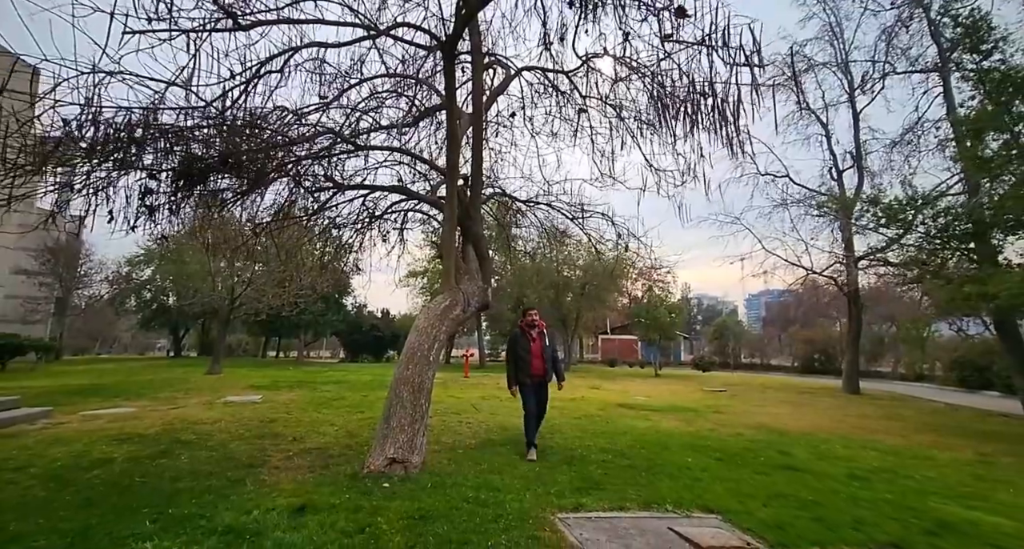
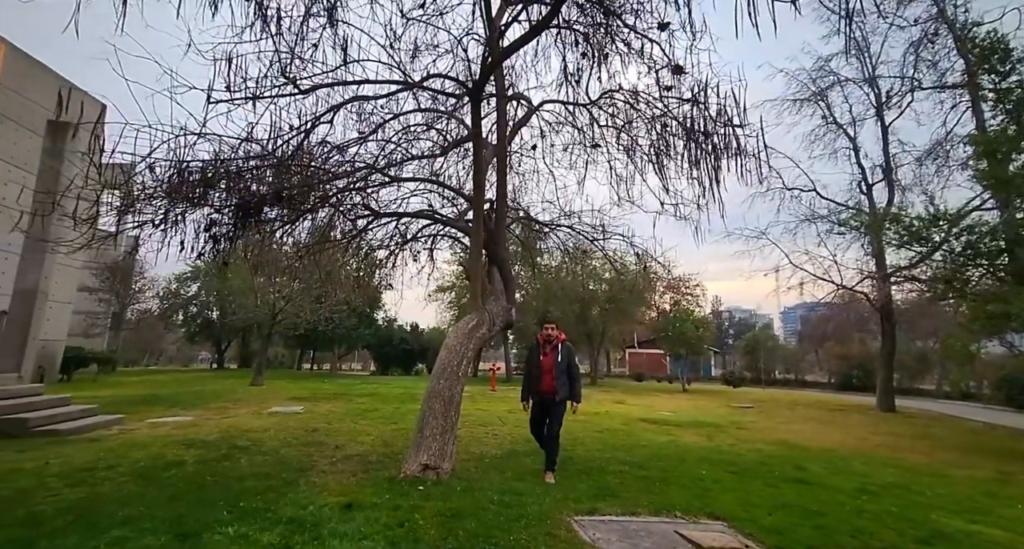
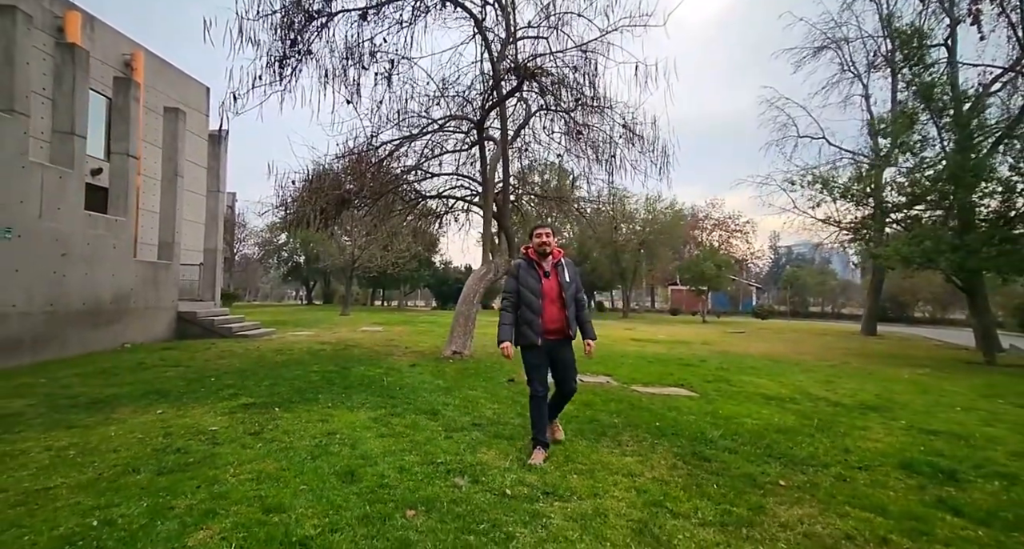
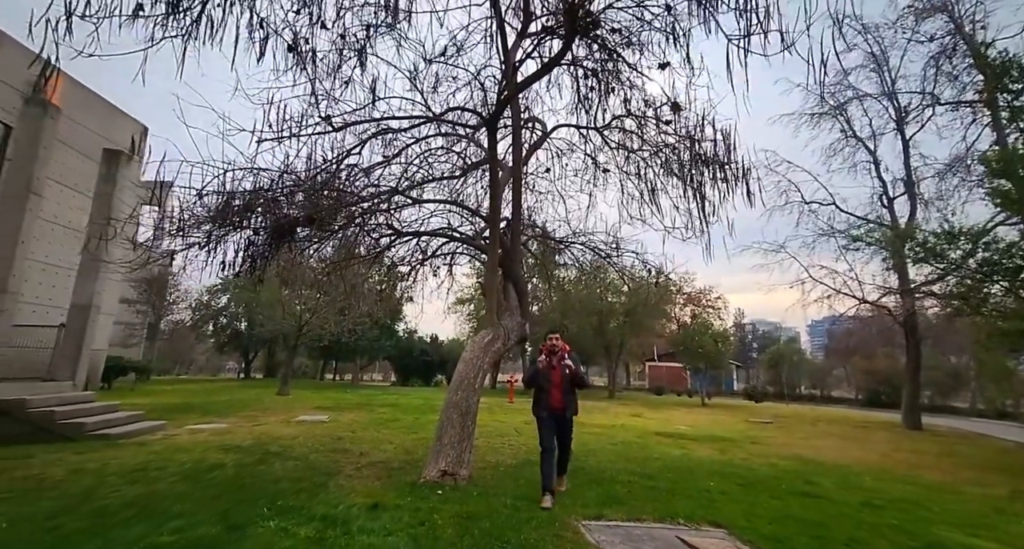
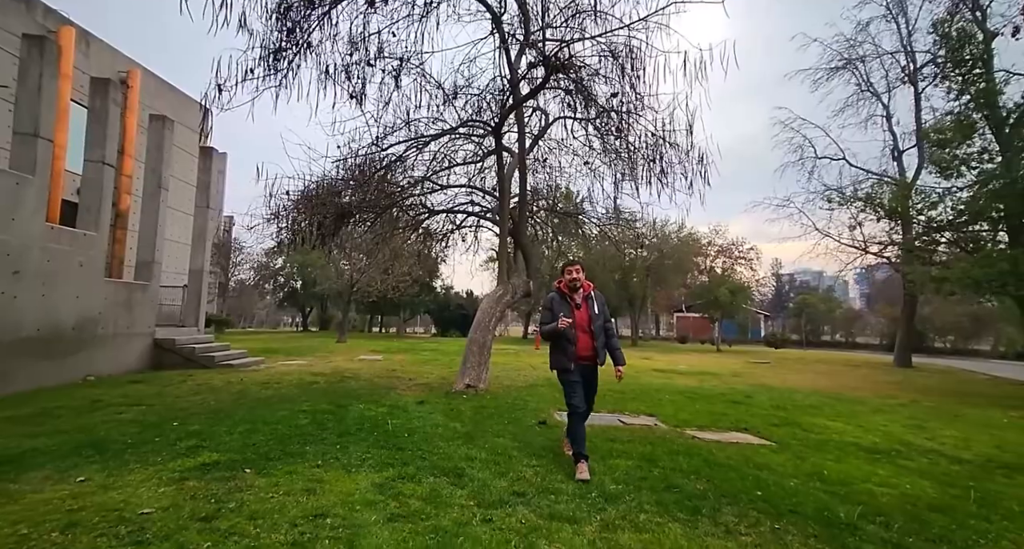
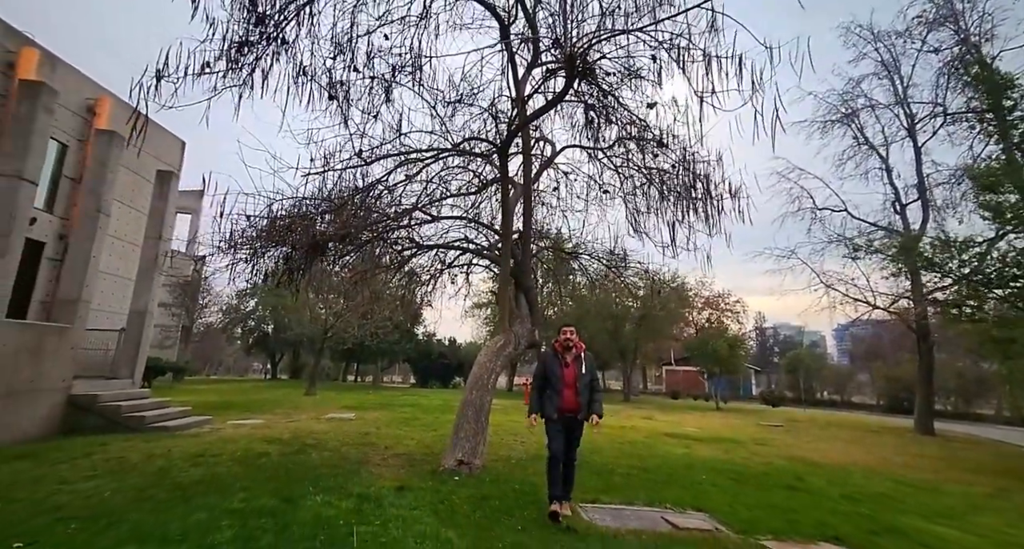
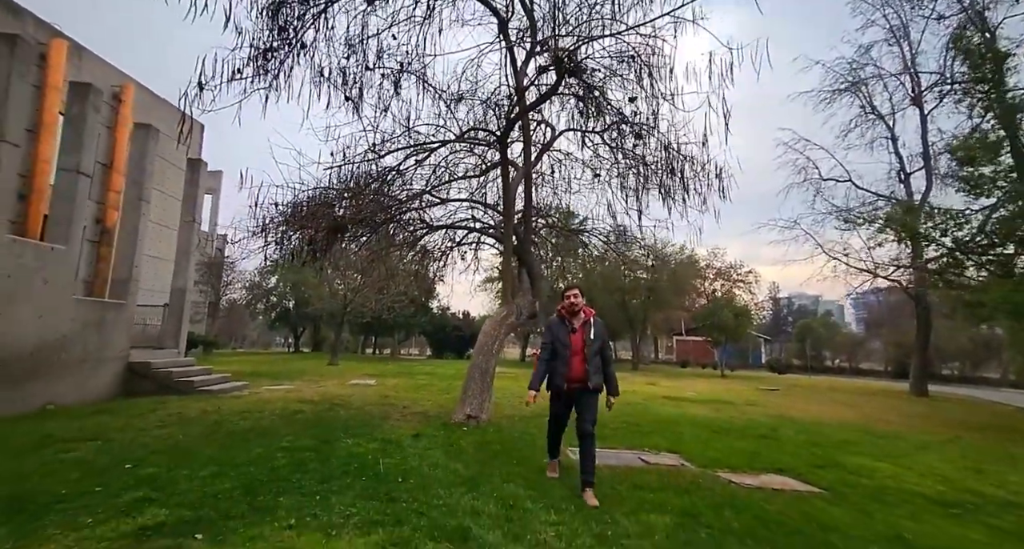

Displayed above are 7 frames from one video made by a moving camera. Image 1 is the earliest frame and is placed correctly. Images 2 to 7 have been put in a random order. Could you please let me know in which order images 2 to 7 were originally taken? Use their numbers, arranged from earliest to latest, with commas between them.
2, 4, 6, 7, 5, 3
